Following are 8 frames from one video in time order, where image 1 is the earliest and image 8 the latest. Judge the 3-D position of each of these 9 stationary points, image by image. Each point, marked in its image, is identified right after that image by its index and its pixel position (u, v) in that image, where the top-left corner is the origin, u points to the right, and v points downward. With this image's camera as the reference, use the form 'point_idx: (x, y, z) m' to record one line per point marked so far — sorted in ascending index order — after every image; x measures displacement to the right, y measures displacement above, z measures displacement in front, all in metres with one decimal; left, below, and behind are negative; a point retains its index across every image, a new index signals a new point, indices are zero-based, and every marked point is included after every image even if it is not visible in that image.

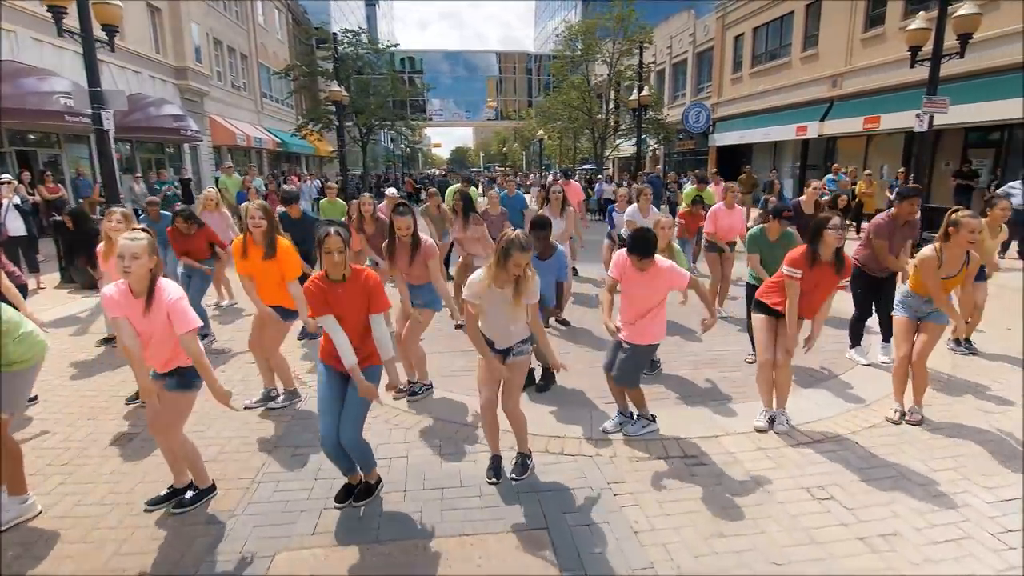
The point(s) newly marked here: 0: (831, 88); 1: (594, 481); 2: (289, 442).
0: (+8.8, +5.5, +15.8) m
1: (+0.5, -1.3, +3.7) m
2: (-1.7, -1.2, +4.3) m
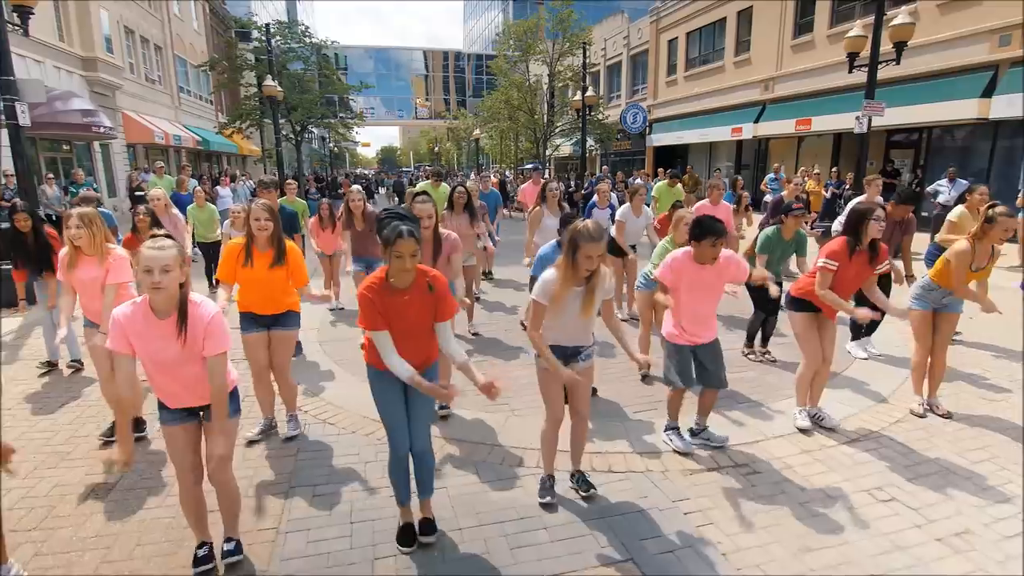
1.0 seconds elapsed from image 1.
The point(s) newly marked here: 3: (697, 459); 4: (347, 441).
0: (+7.3, +5.7, +16.6) m
1: (+0.9, -1.3, +3.5) m
2: (-1.4, -1.3, +3.8) m
3: (+1.3, -1.2, +4.0) m
4: (-1.3, -1.2, +4.3) m
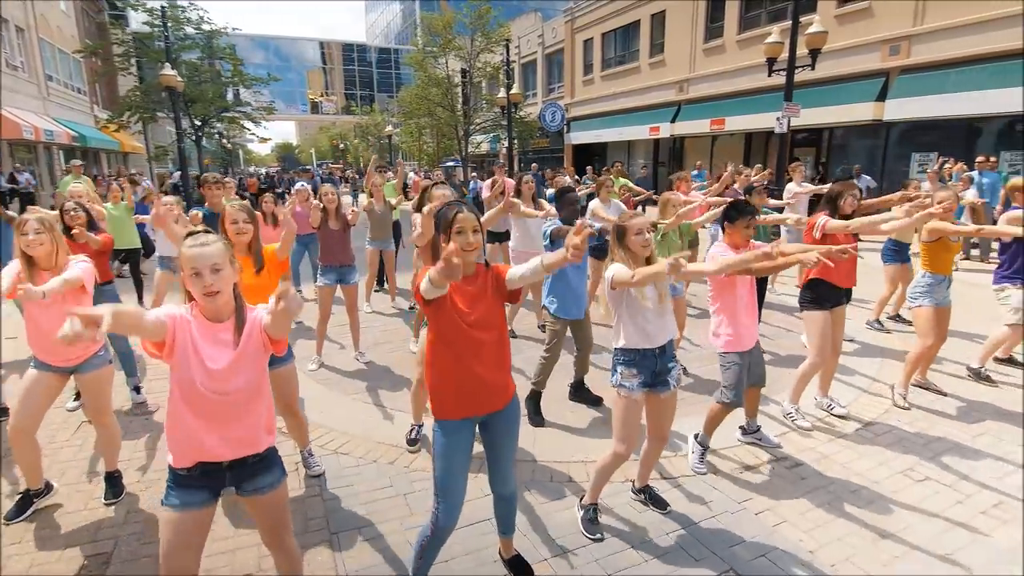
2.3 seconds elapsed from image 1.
0: (+5.1, +6.0, +17.4) m
1: (+1.3, -1.3, +3.5) m
2: (-1.0, -1.4, +3.3) m
3: (+1.6, -1.2, +4.0) m
4: (-1.0, -1.3, +3.9) m
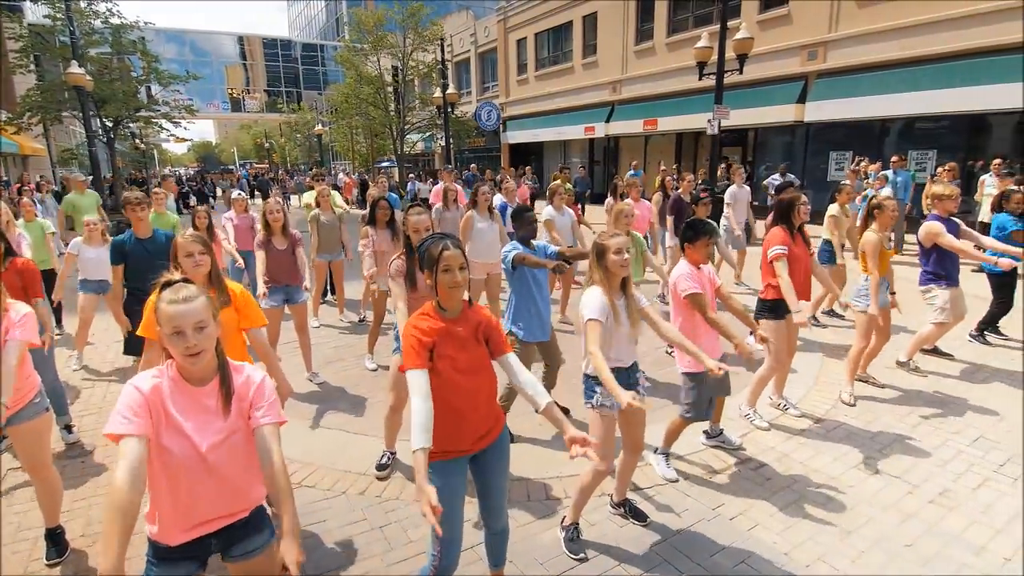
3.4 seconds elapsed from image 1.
0: (+3.1, +6.1, +17.7) m
1: (+1.2, -1.4, +3.6) m
2: (-1.1, -1.6, +3.2) m
3: (+1.4, -1.3, +4.2) m
4: (-1.1, -1.4, +3.7) m
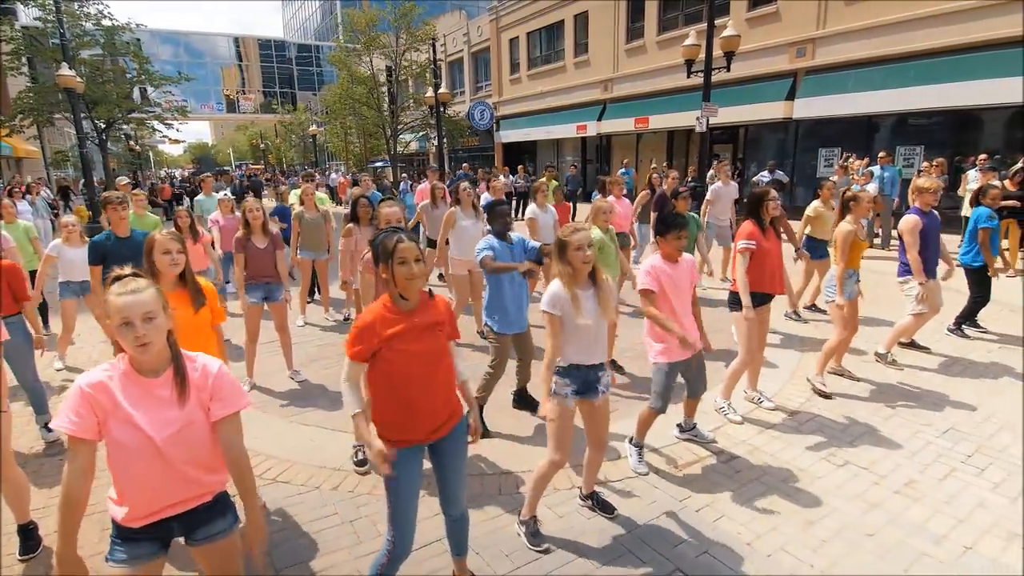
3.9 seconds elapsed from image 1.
0: (+2.8, +6.1, +17.8) m
1: (+1.0, -1.4, +3.6) m
2: (-1.3, -1.5, +3.2) m
3: (+1.2, -1.2, +4.2) m
4: (-1.3, -1.4, +3.8) m
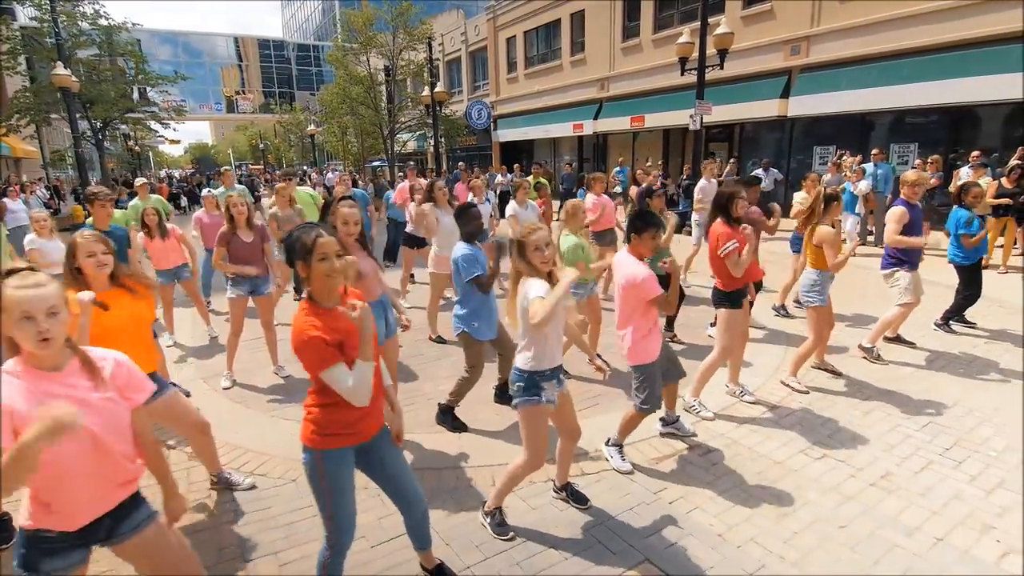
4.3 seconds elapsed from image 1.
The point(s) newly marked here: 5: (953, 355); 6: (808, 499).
0: (+2.7, +6.2, +17.8) m
1: (+0.8, -1.3, +3.6) m
2: (-1.4, -1.5, +3.2) m
3: (+1.0, -1.2, +4.2) m
4: (-1.5, -1.4, +3.8) m
5: (+4.4, -0.7, +5.6) m
6: (+1.9, -1.3, +3.6) m
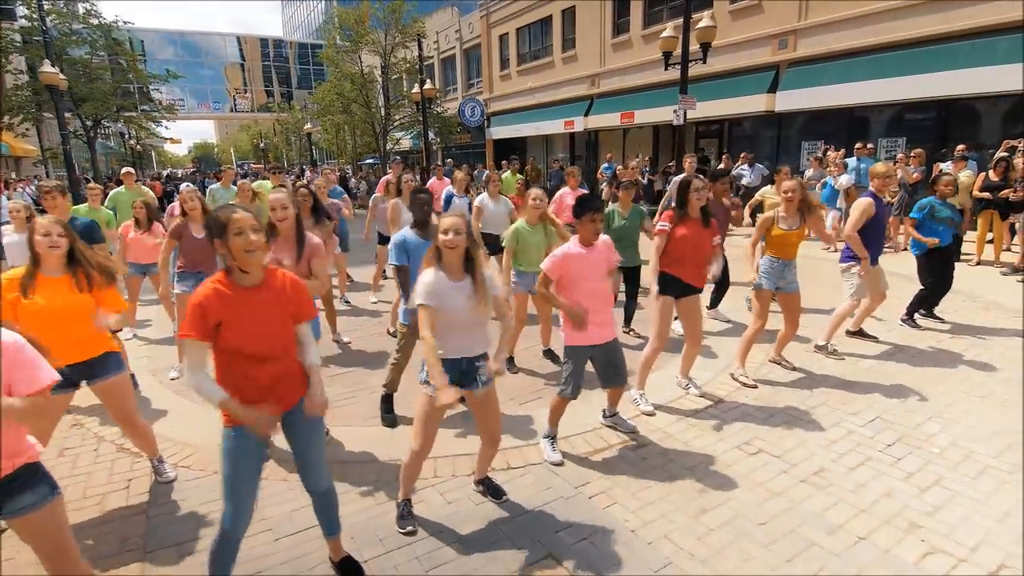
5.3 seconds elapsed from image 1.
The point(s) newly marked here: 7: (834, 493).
0: (+2.4, +6.3, +17.7) m
1: (+0.3, -1.3, +3.5) m
2: (-1.9, -1.4, +3.2) m
3: (+0.5, -1.1, +4.1) m
4: (-2.0, -1.3, +3.7) m
5: (+3.9, -0.6, +5.5) m
6: (+1.3, -1.3, +3.5) m
7: (+2.0, -1.3, +3.5) m
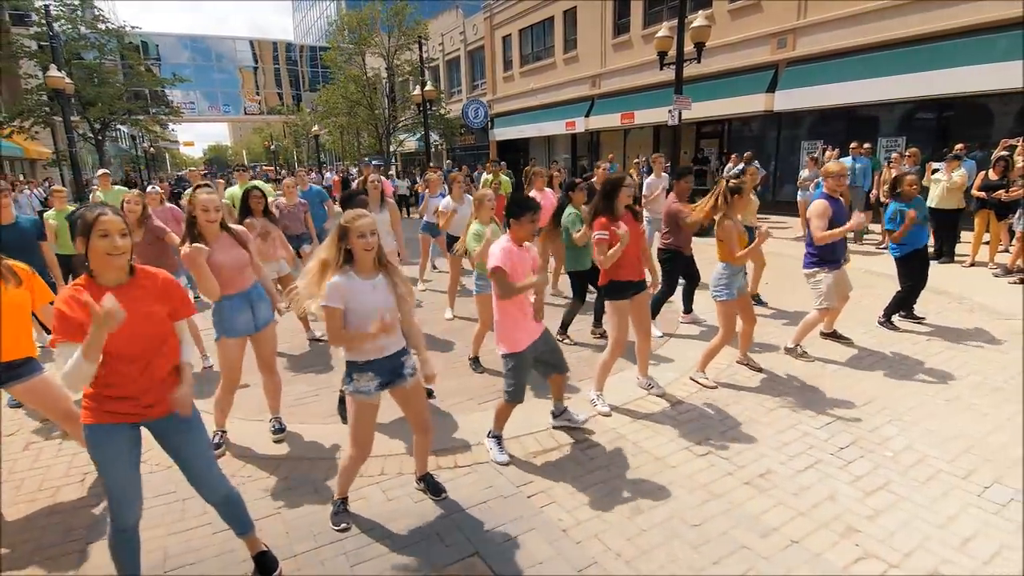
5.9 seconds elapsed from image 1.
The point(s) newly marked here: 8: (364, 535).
0: (+2.5, +6.2, +17.6) m
1: (-0.1, -1.3, +3.6) m
2: (-2.3, -1.4, +3.2) m
3: (+0.2, -1.1, +4.1) m
4: (-2.3, -1.3, +3.8) m
5: (+3.6, -0.6, +5.4) m
6: (+1.0, -1.3, +3.4) m
7: (+1.6, -1.3, +3.4) m
8: (-0.8, -1.4, +3.1) m
